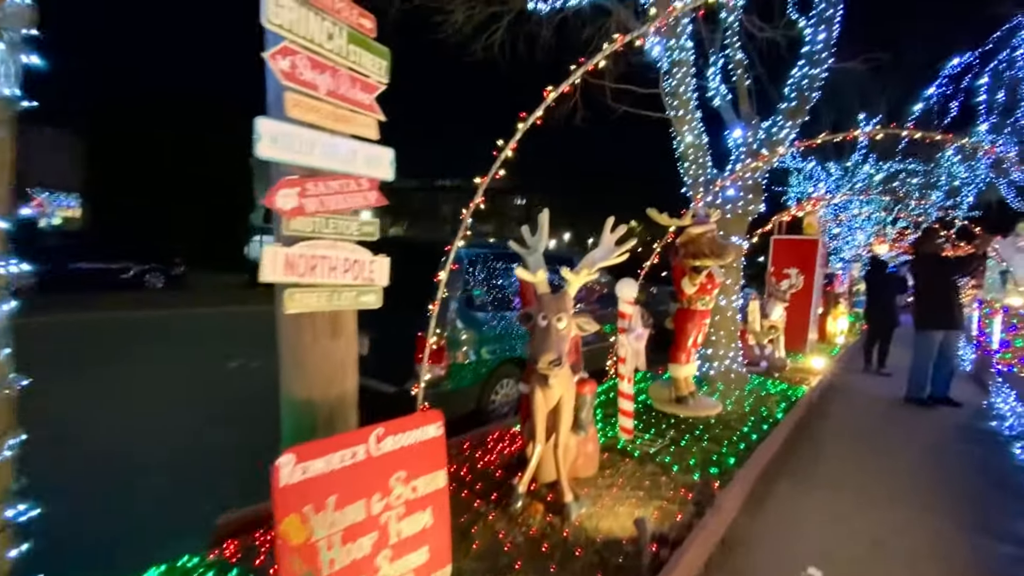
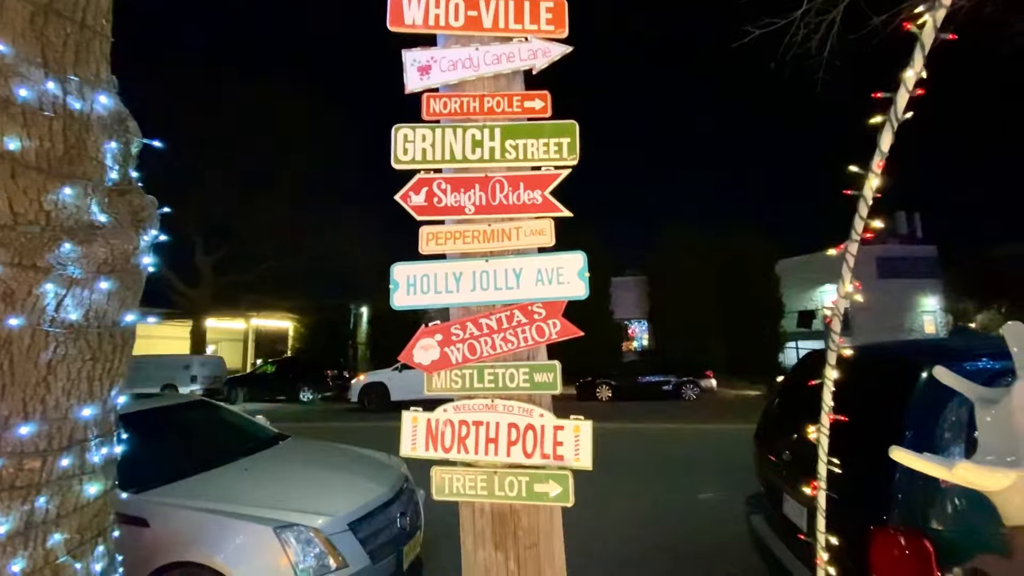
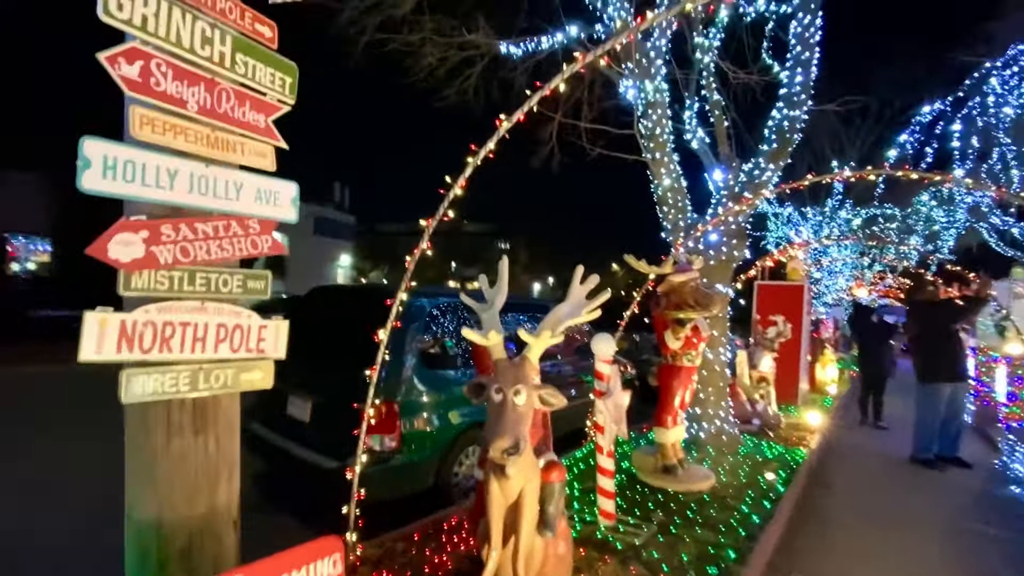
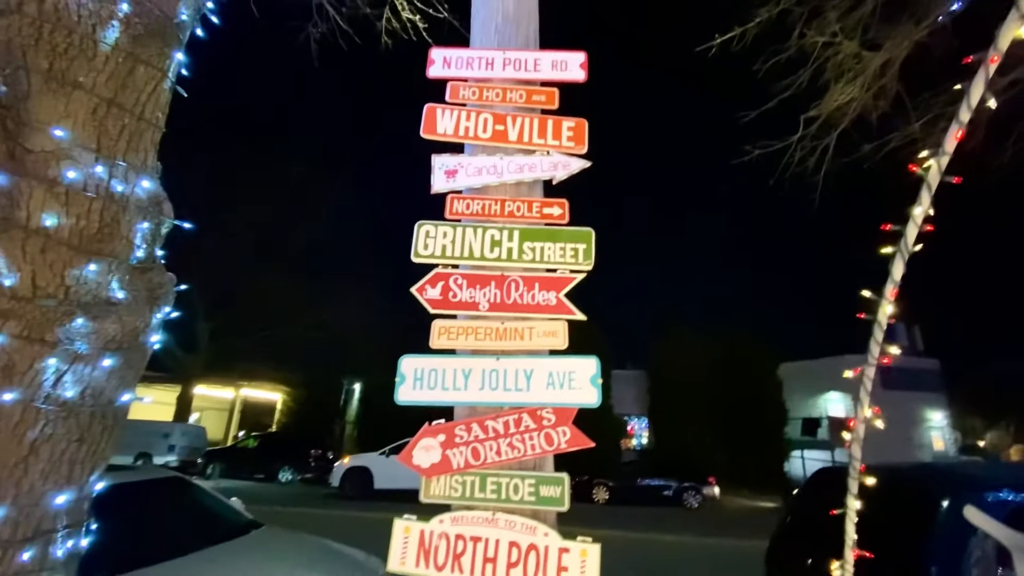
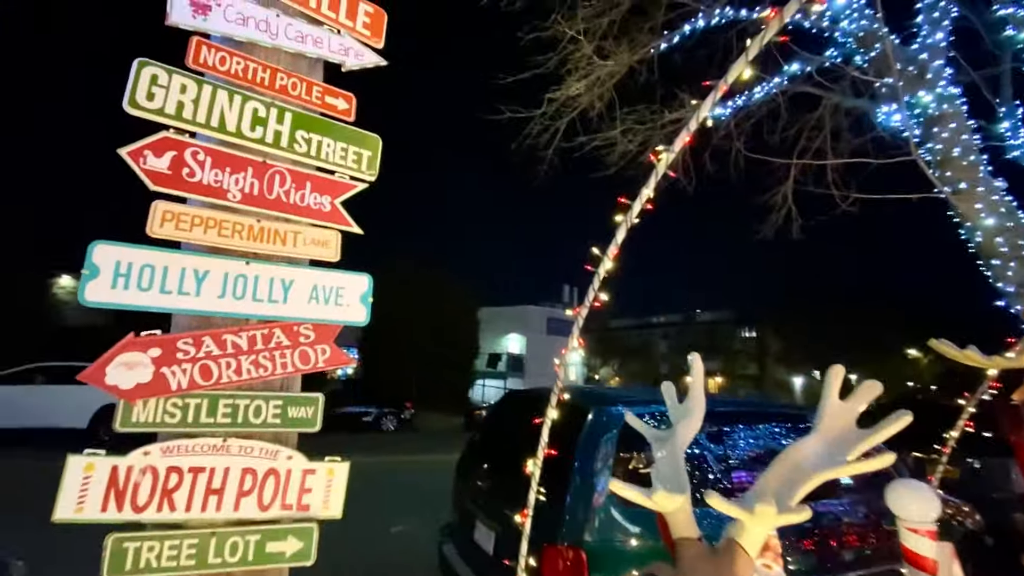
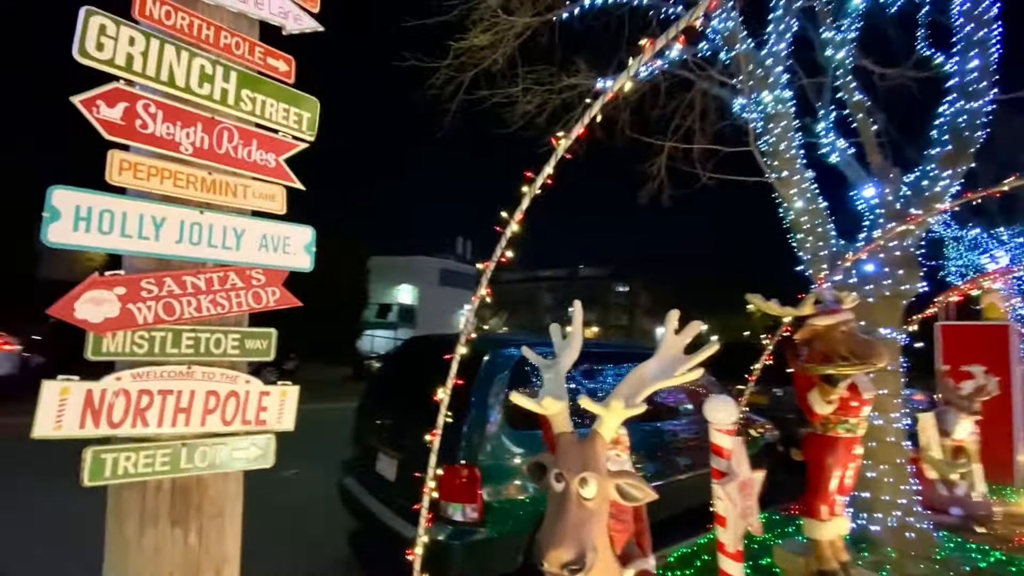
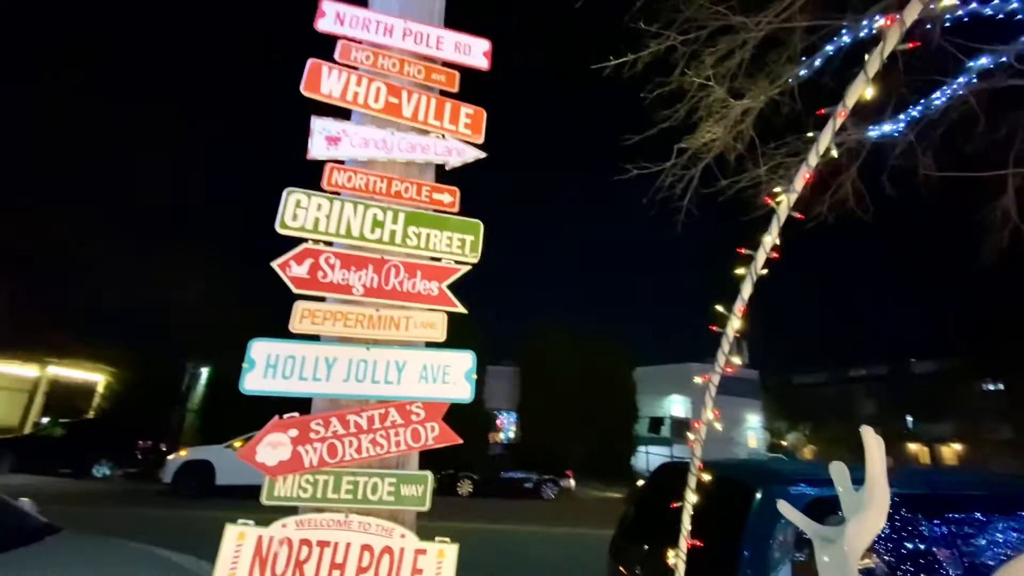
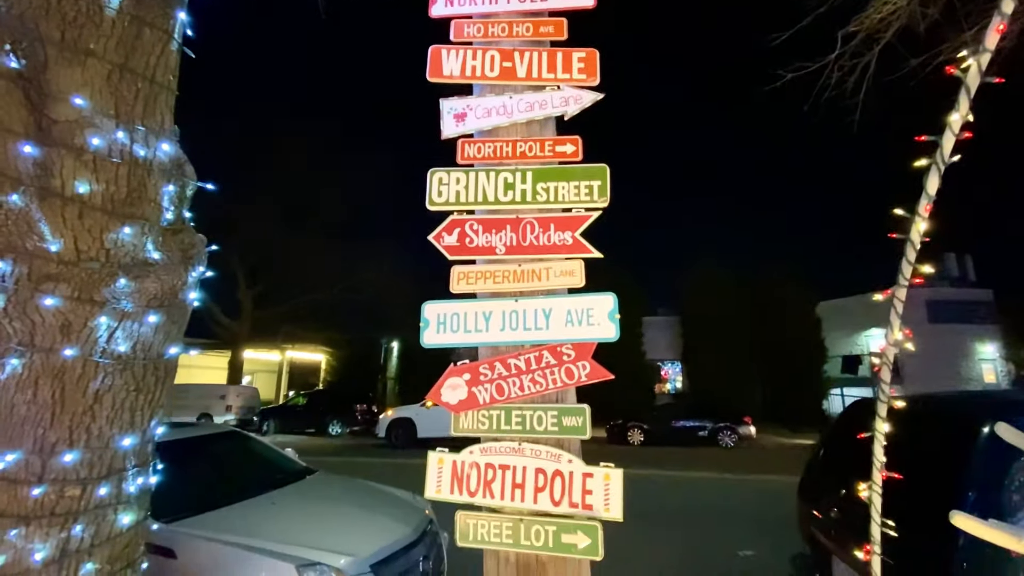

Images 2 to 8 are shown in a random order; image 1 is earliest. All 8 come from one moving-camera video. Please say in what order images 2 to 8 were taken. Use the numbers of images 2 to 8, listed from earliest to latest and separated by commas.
3, 6, 5, 7, 4, 8, 2
